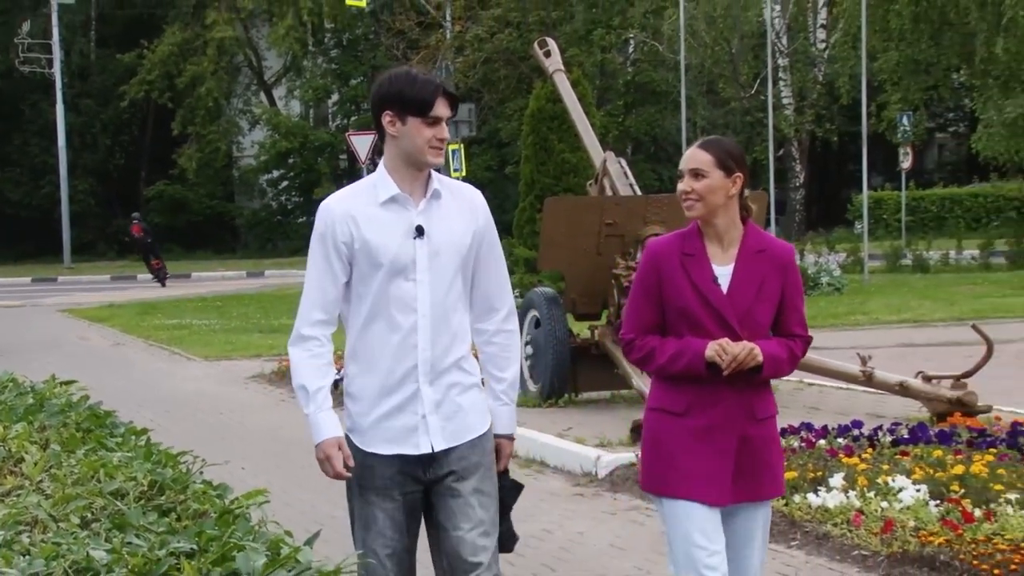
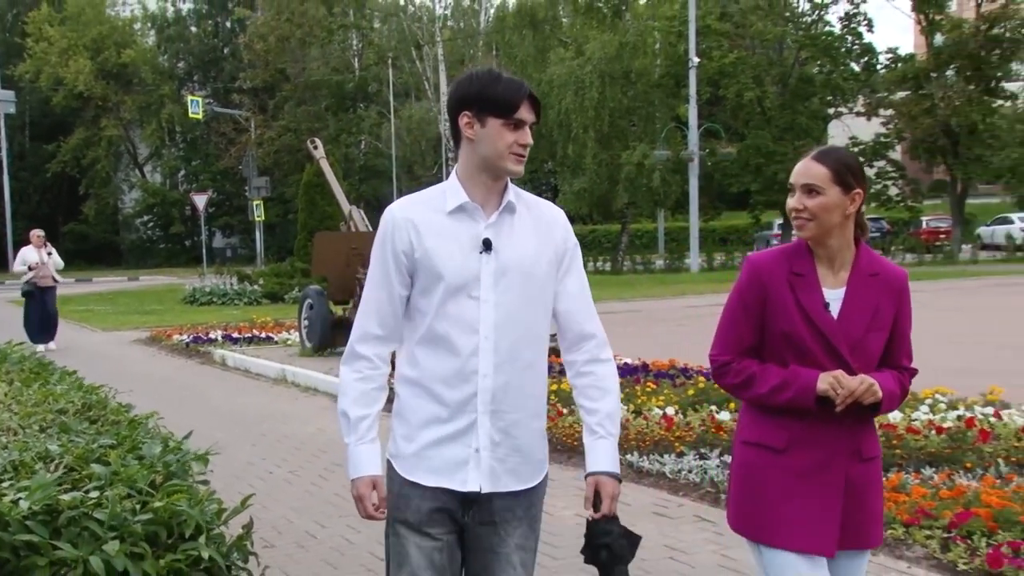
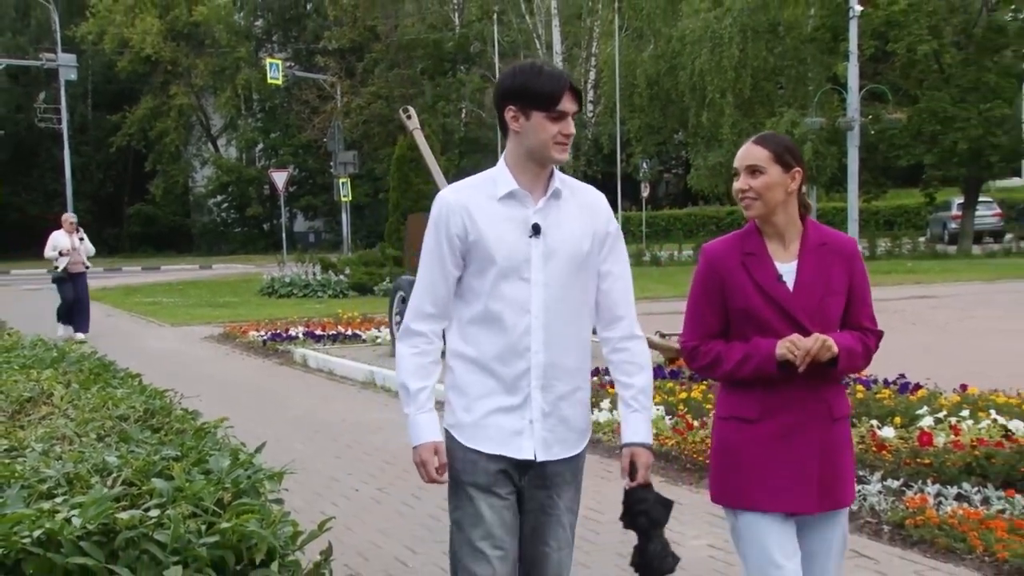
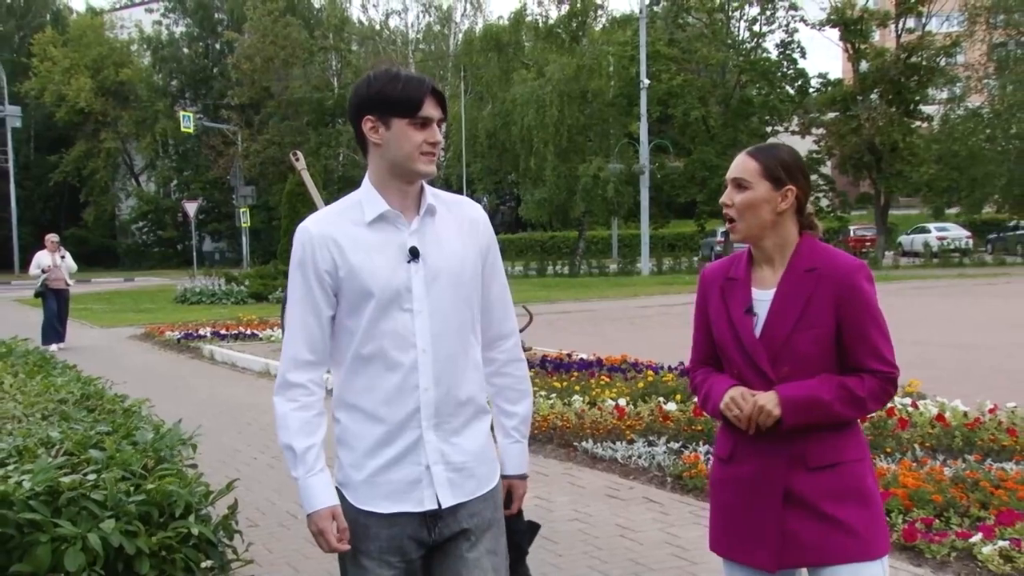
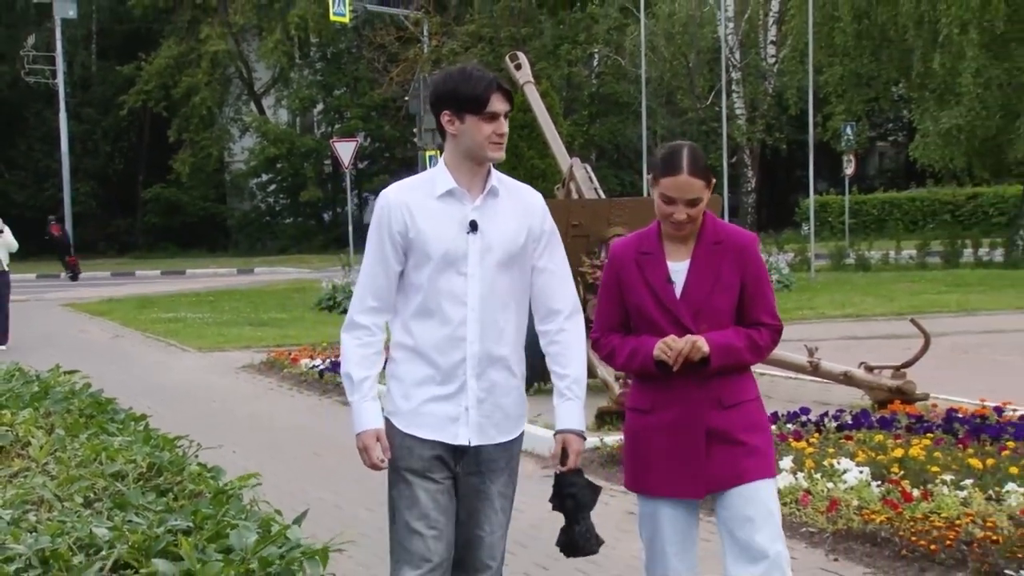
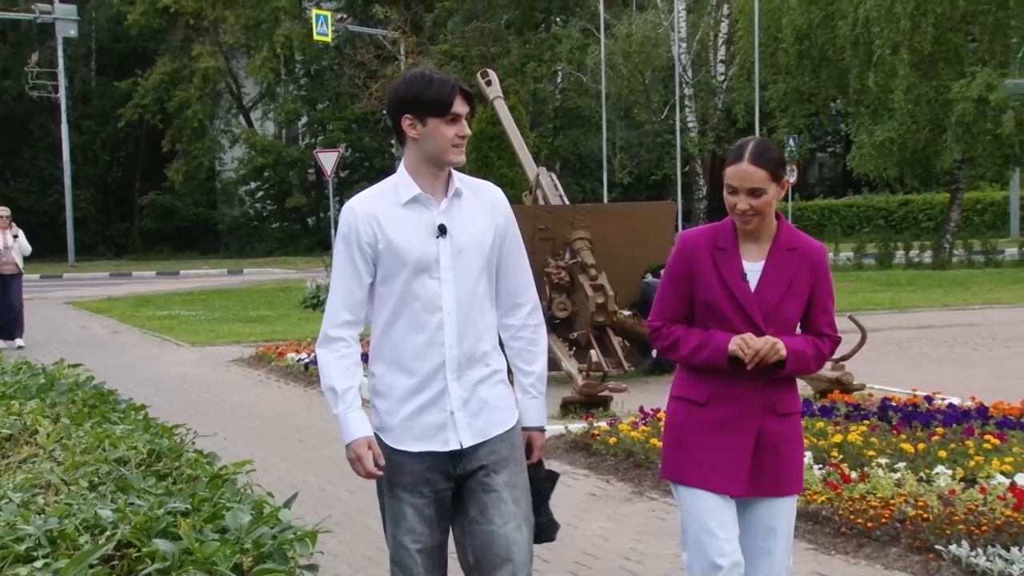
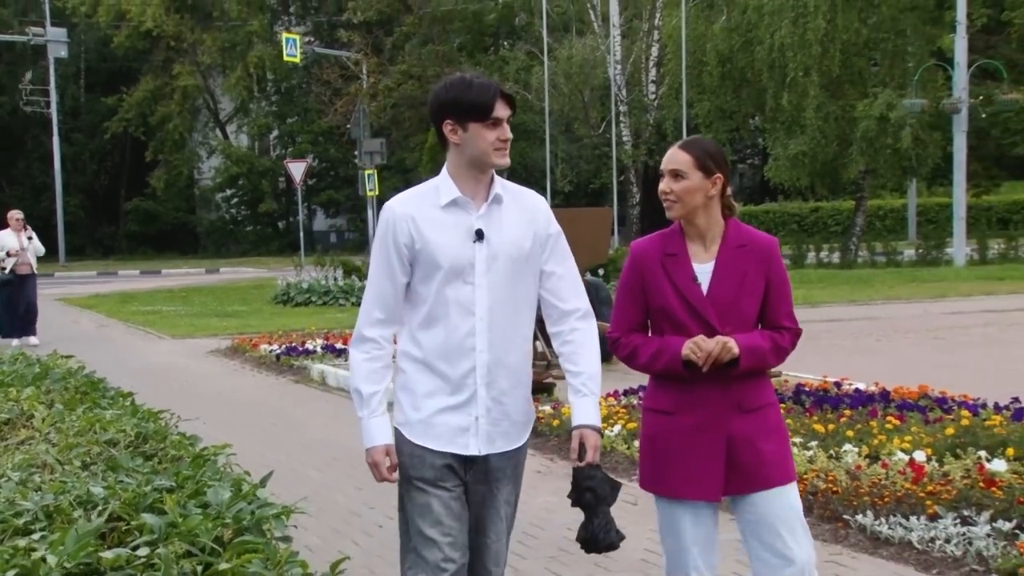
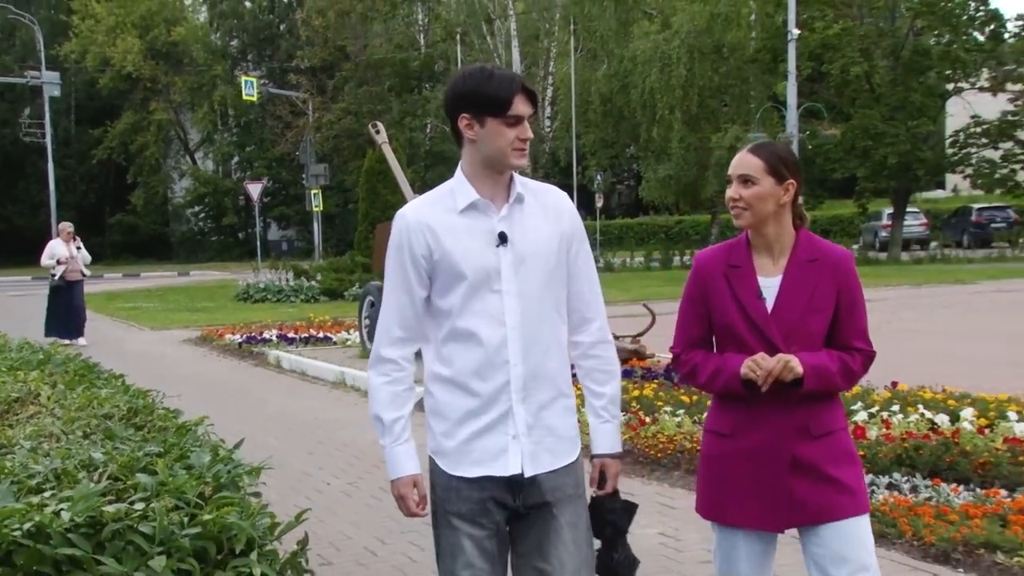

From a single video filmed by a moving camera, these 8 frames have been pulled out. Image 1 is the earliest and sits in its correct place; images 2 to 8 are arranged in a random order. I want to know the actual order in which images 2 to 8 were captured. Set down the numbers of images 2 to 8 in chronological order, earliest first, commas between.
5, 6, 7, 3, 8, 2, 4
